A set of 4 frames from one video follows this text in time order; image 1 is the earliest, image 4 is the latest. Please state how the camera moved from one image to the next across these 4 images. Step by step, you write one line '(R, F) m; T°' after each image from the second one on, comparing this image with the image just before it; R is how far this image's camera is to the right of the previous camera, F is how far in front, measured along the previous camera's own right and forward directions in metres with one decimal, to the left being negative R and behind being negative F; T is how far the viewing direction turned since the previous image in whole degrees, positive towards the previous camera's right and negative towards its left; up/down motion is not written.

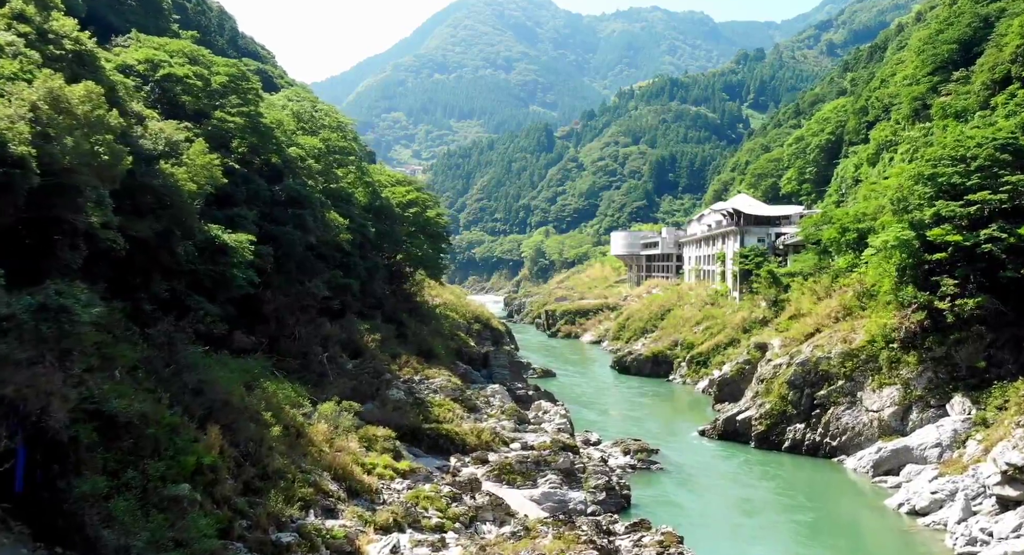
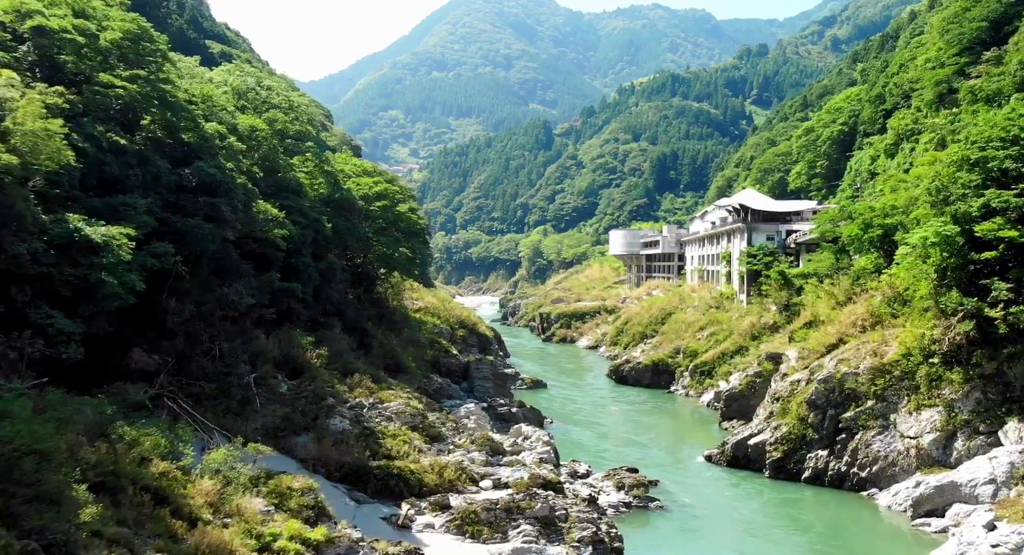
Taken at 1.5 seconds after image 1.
(+0.9, +4.2) m; 0°
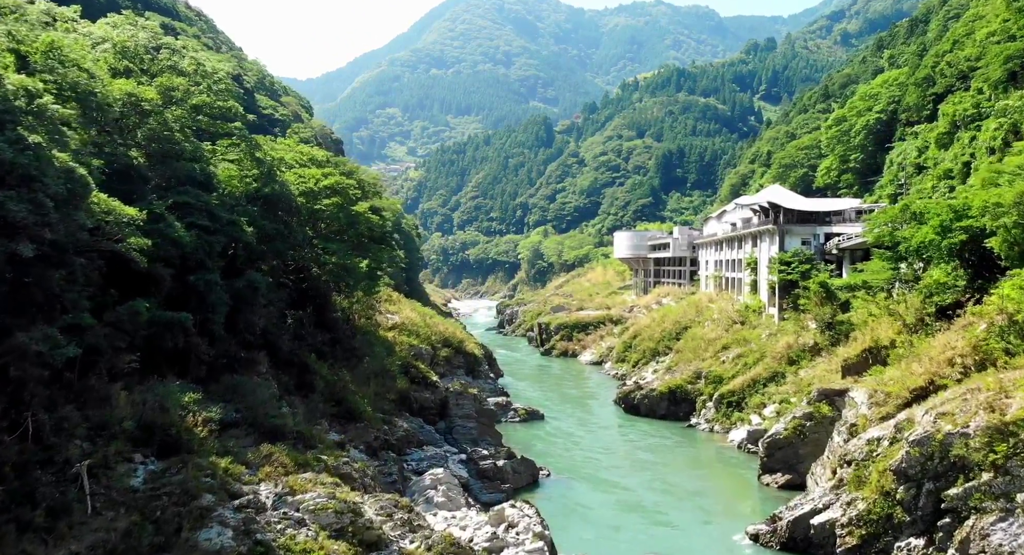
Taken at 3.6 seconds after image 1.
(+0.5, +6.9) m; 0°
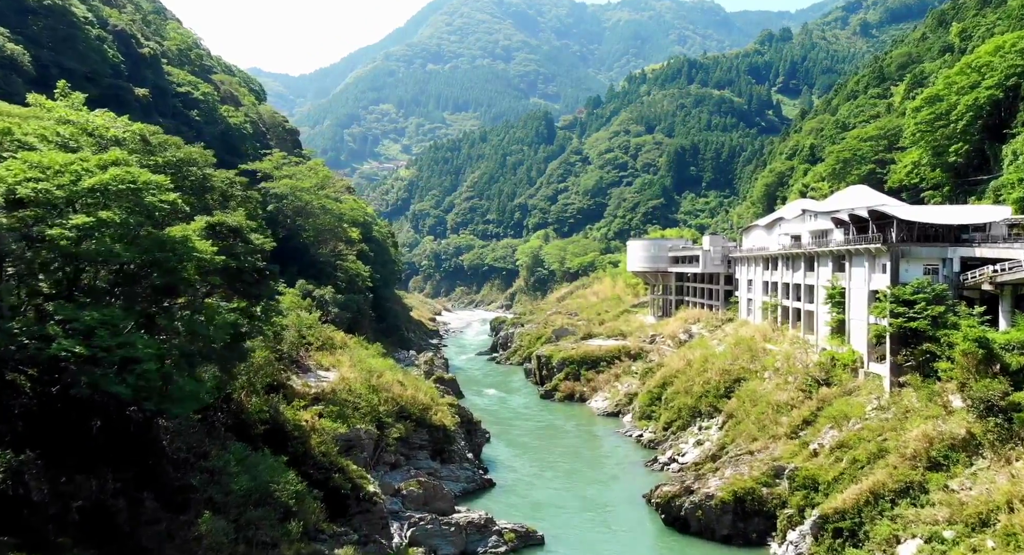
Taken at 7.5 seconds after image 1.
(+0.6, +13.1) m; 0°
